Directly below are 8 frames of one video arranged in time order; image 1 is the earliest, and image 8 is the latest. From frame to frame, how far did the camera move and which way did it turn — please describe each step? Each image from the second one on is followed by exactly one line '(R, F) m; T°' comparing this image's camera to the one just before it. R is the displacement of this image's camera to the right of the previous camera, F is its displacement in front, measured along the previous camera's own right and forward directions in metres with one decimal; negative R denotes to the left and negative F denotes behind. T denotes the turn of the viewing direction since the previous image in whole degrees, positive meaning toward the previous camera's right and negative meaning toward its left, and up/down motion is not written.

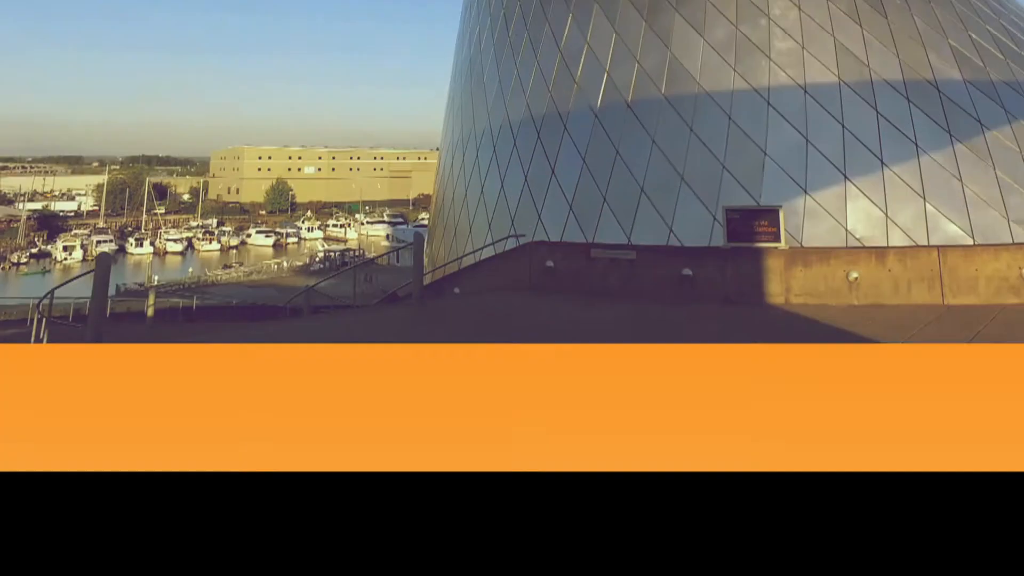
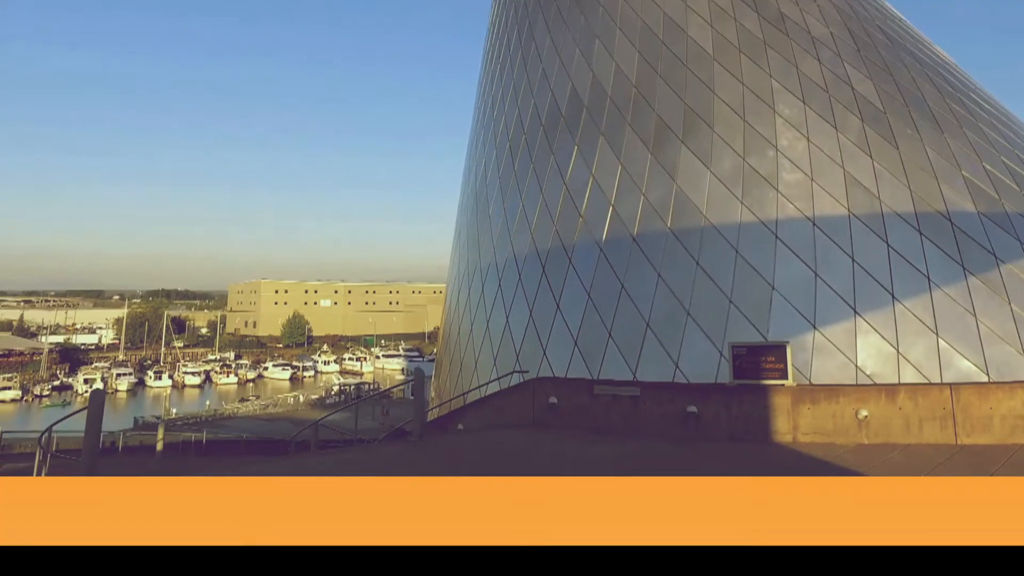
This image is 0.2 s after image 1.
(+0.7, 0.0) m; -3°
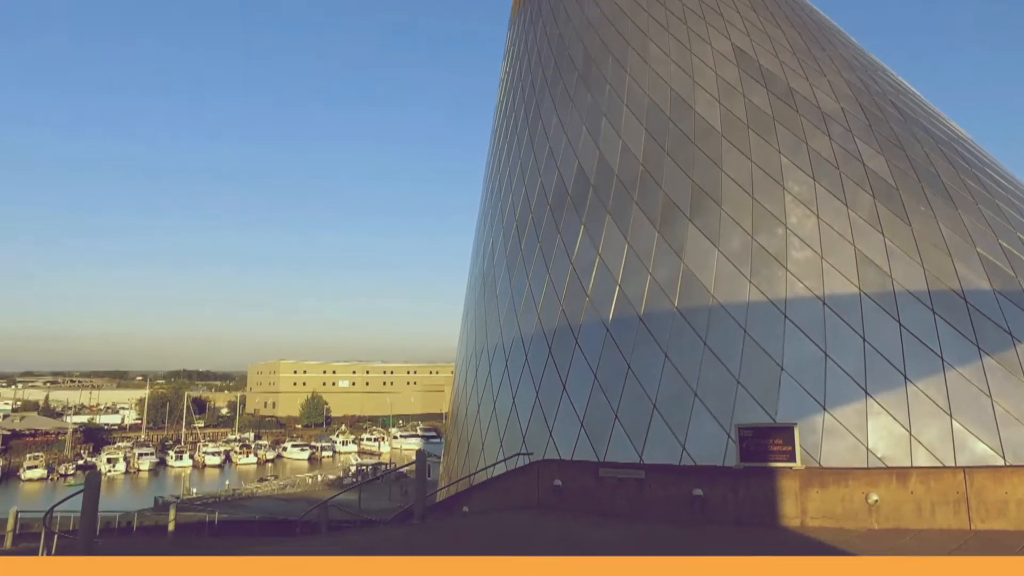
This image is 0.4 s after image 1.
(+0.7, -0.3) m; -3°
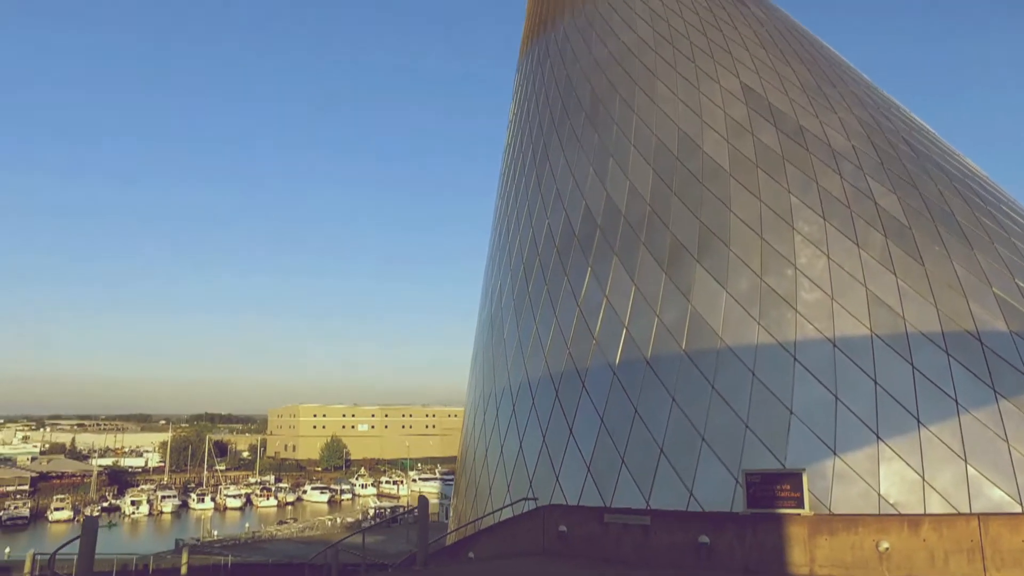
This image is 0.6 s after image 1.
(+0.7, -0.2) m; -3°
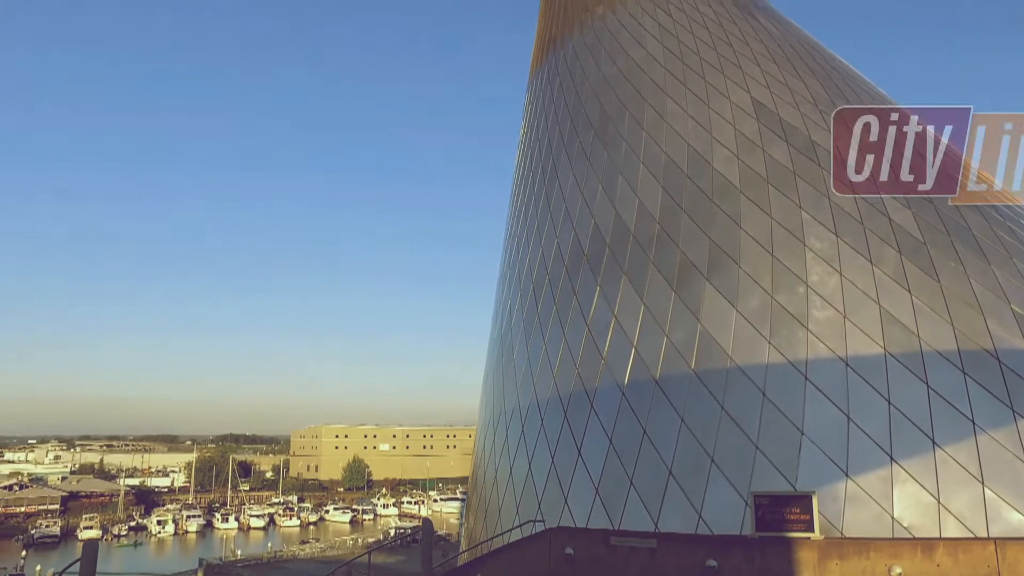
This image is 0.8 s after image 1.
(+0.7, -0.1) m; -3°
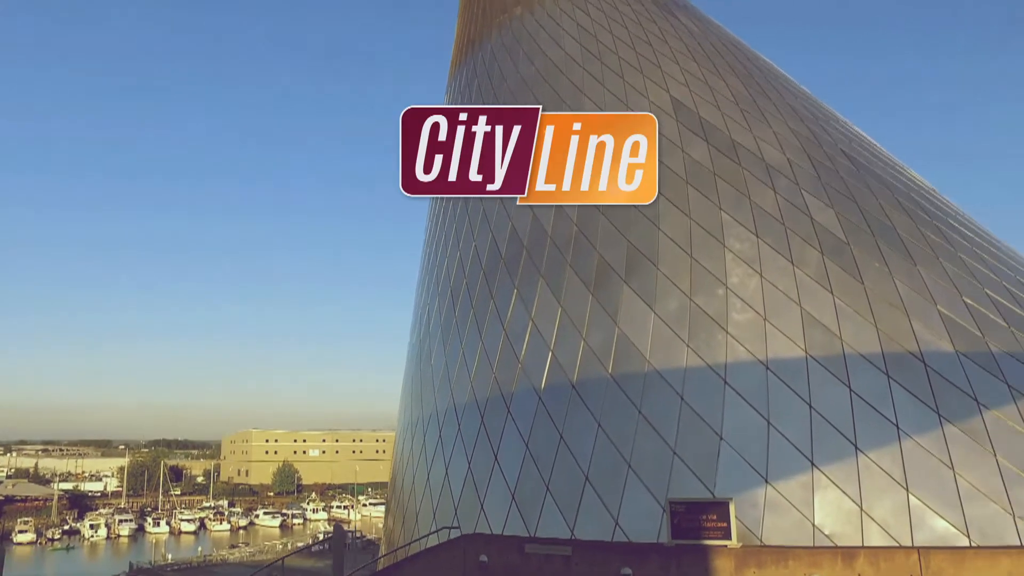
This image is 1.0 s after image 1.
(+1.3, +0.7) m; +2°
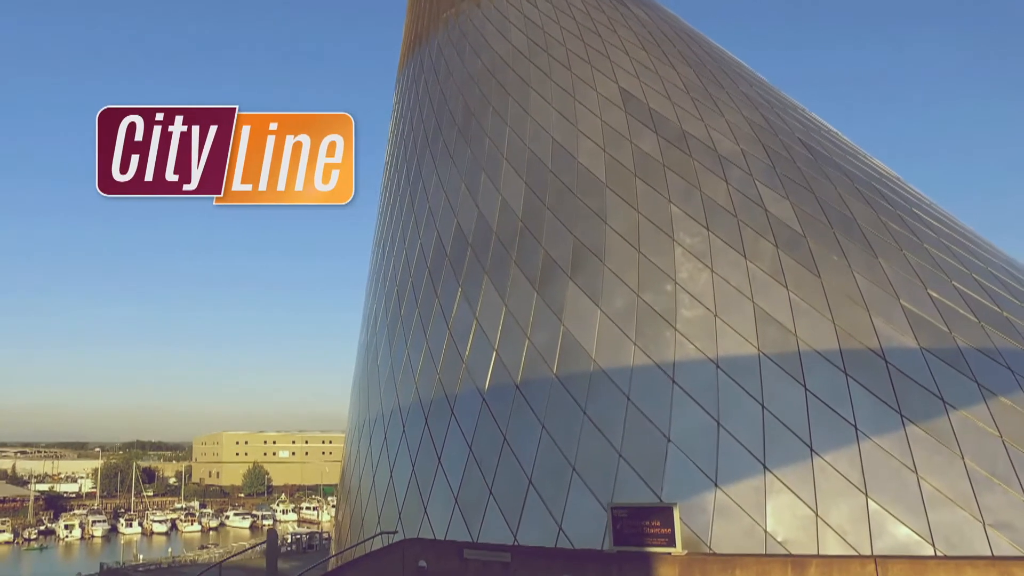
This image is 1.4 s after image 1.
(+1.6, +0.7) m; -1°
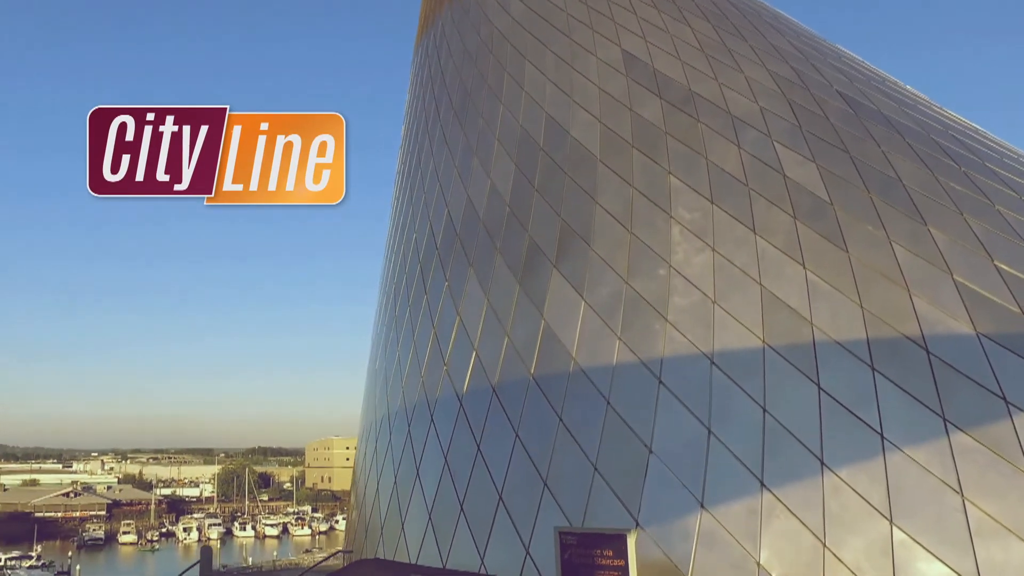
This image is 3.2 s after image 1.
(+4.1, +2.1) m; -14°
